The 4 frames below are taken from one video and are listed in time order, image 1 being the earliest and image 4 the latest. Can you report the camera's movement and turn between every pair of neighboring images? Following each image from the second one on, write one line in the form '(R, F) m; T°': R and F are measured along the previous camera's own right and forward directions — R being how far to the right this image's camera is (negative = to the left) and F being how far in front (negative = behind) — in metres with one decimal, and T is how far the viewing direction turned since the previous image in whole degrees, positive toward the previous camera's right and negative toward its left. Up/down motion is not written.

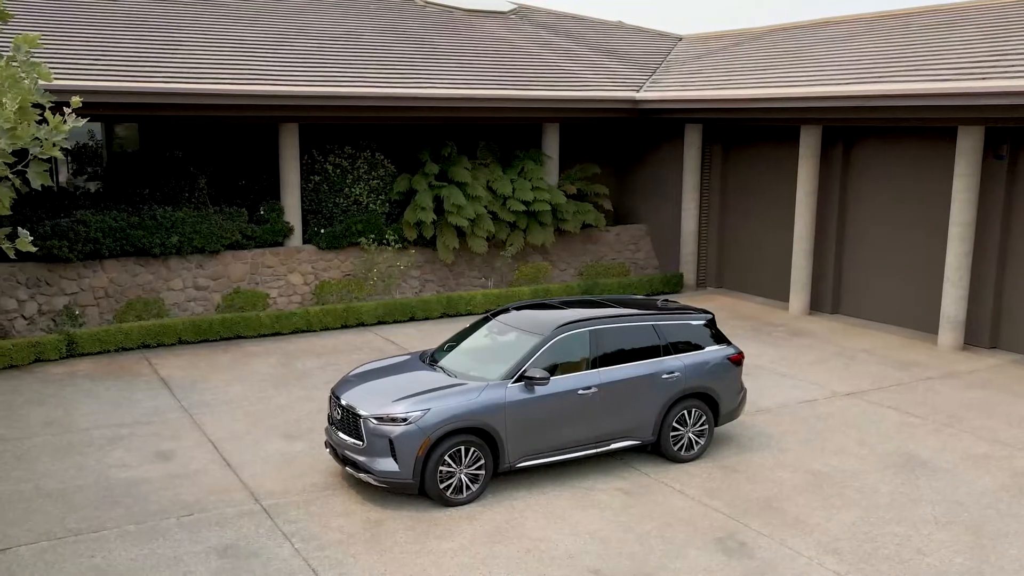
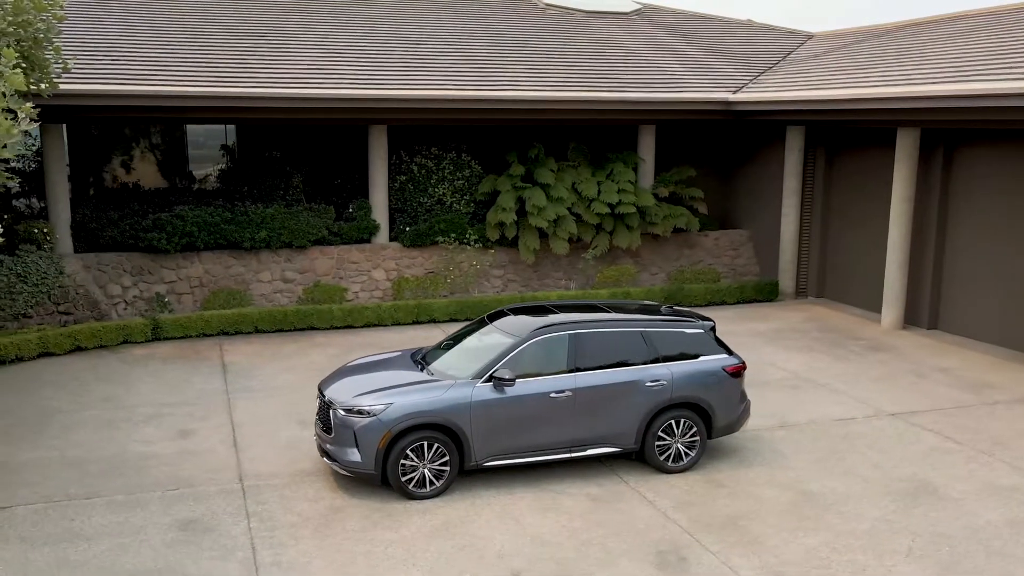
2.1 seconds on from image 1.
(+1.7, +0.1) m; -11°
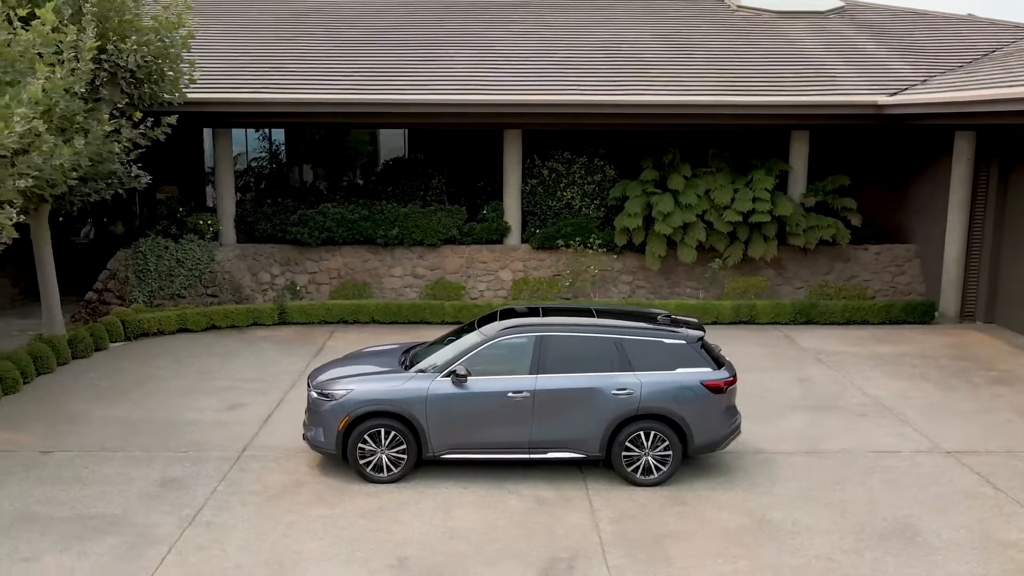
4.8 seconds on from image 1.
(+2.7, +0.2) m; -17°
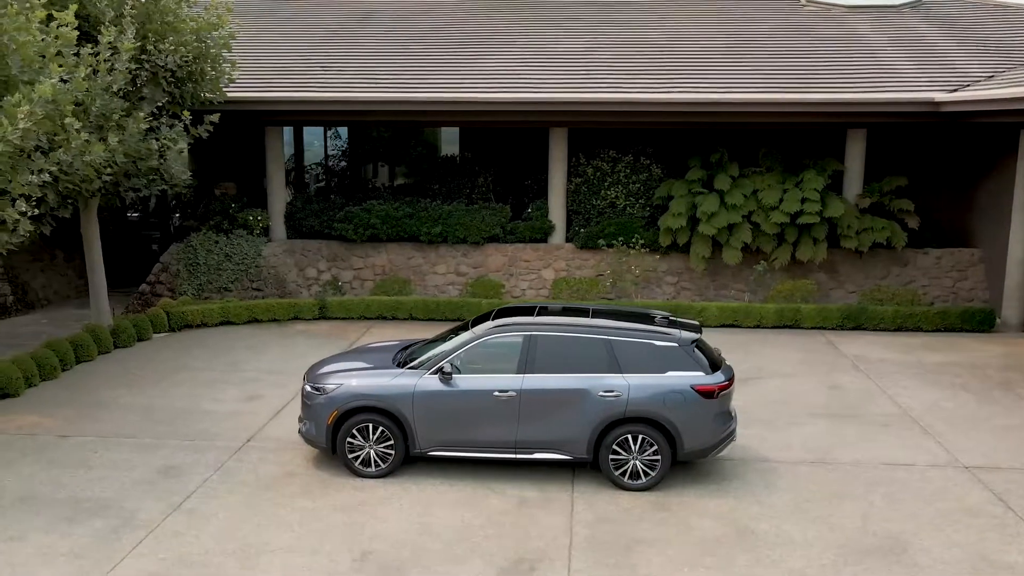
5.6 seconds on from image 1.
(+0.9, +0.1) m; -6°
